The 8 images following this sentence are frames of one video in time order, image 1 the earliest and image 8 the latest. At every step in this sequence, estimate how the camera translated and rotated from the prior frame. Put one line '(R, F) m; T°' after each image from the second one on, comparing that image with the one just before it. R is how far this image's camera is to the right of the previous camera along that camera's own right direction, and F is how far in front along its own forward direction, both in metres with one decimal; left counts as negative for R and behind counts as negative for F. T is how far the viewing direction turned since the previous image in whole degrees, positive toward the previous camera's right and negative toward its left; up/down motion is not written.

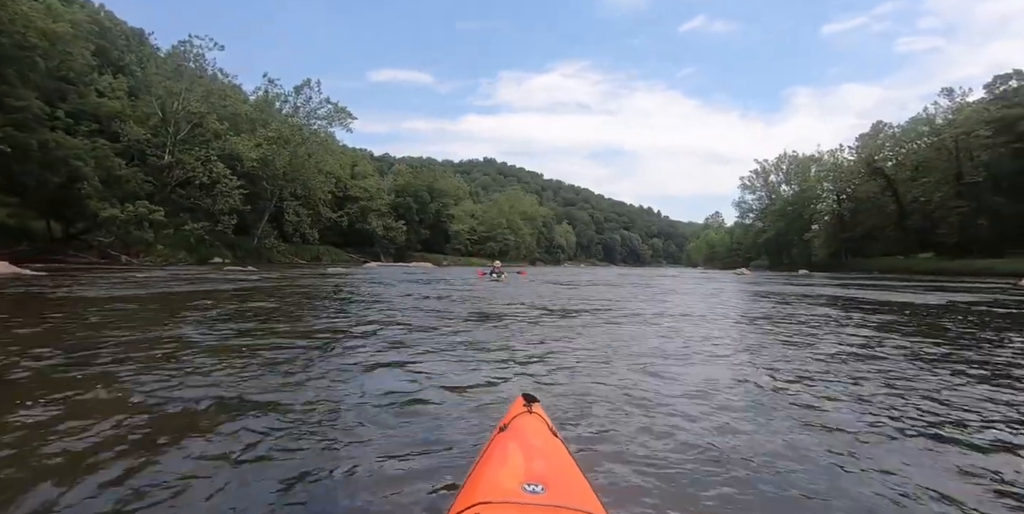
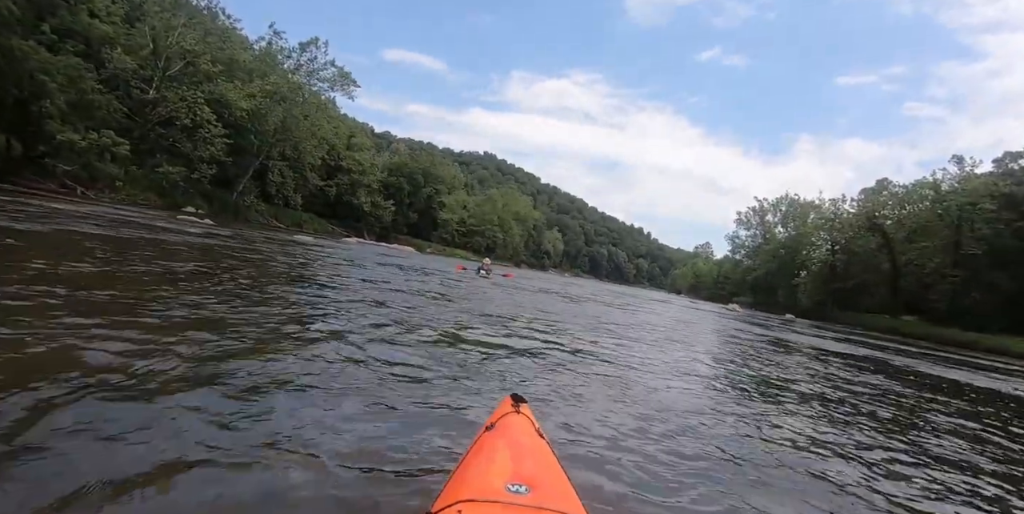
(-0.1, +1.5) m; +1°
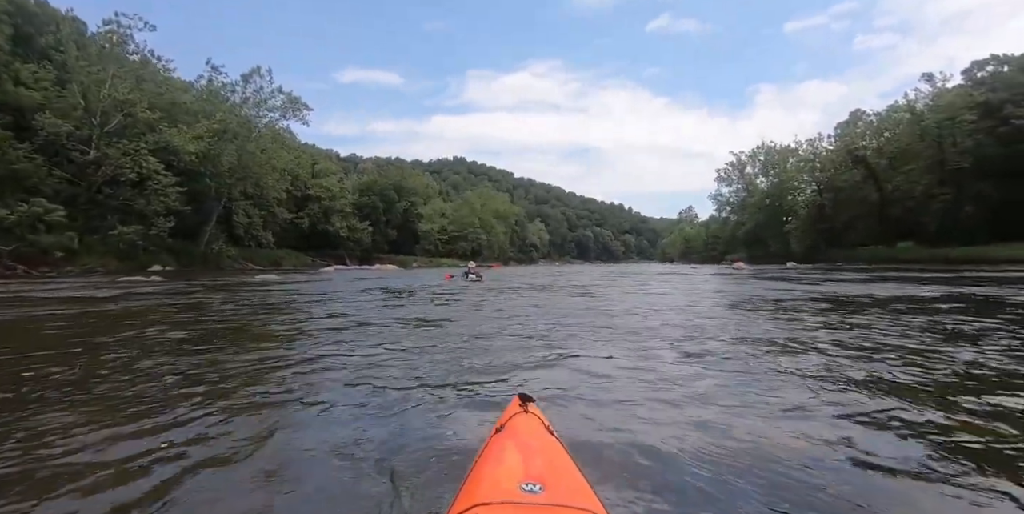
(-0.1, +1.4) m; +1°
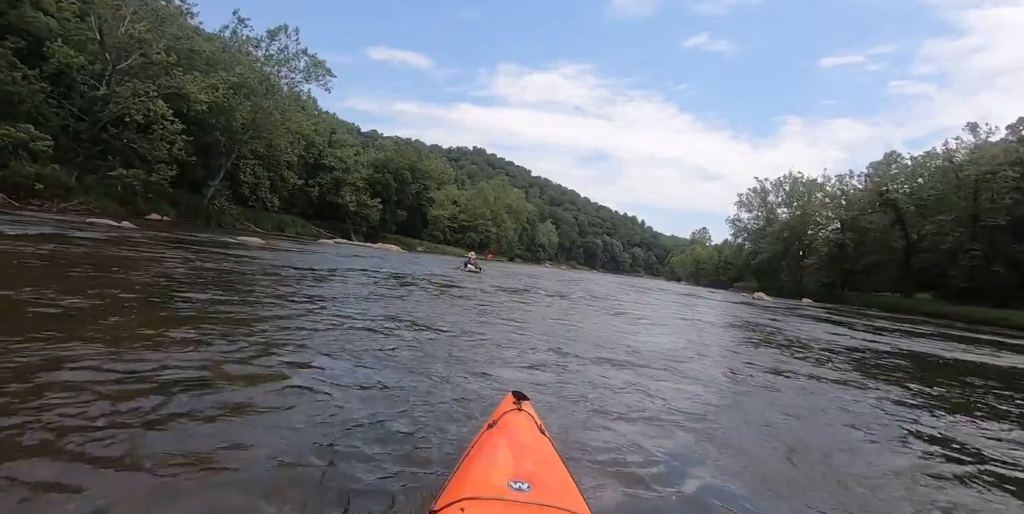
(-0.1, +1.3) m; -1°
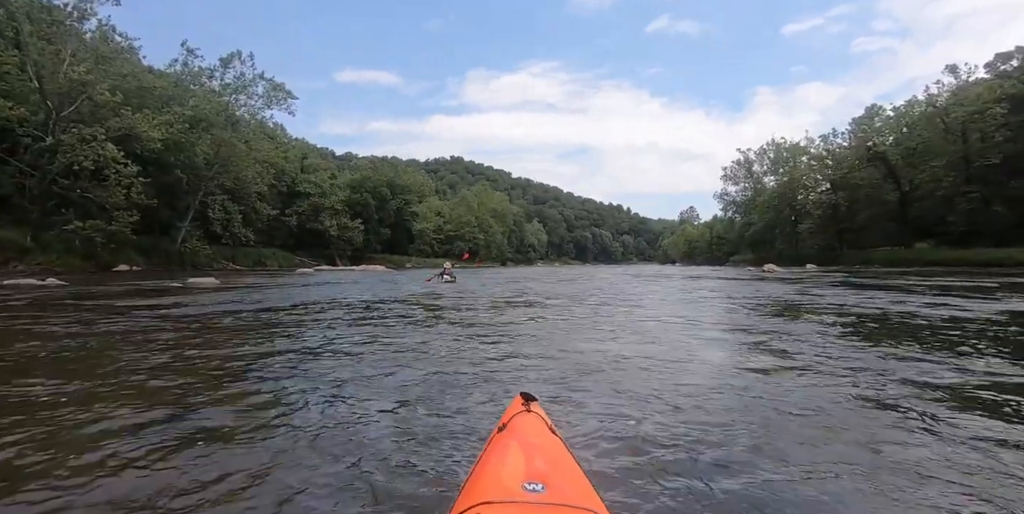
(0.0, +1.5) m; +1°
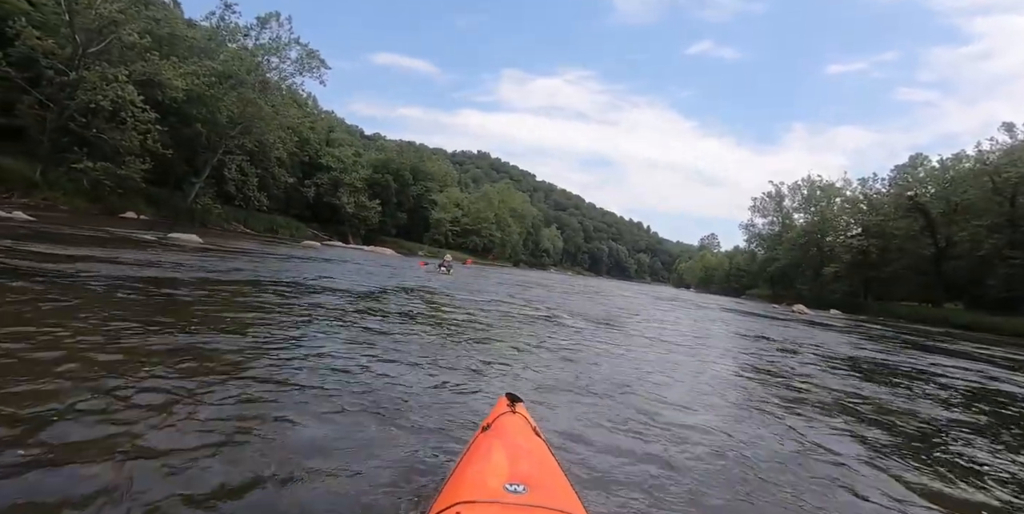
(-0.1, +1.2) m; -1°
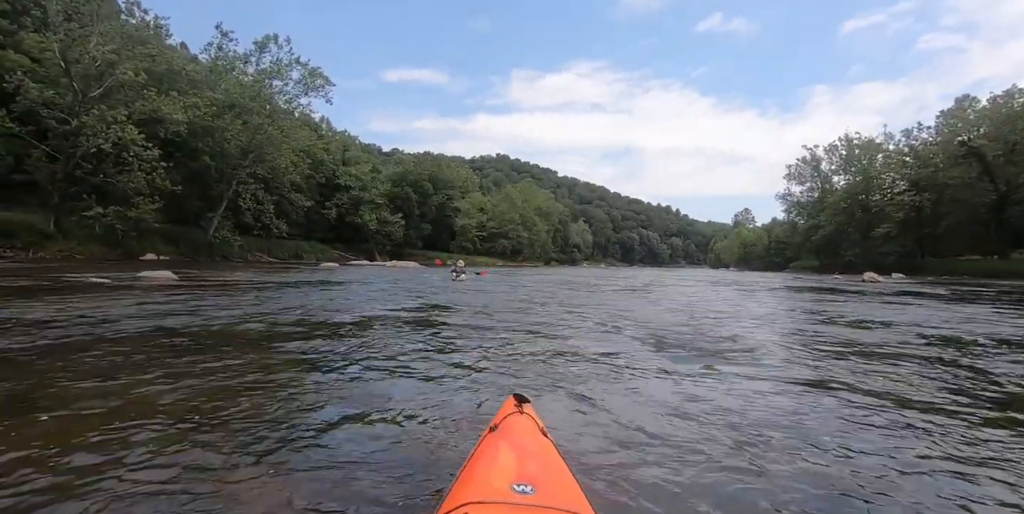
(0.0, +1.6) m; -3°
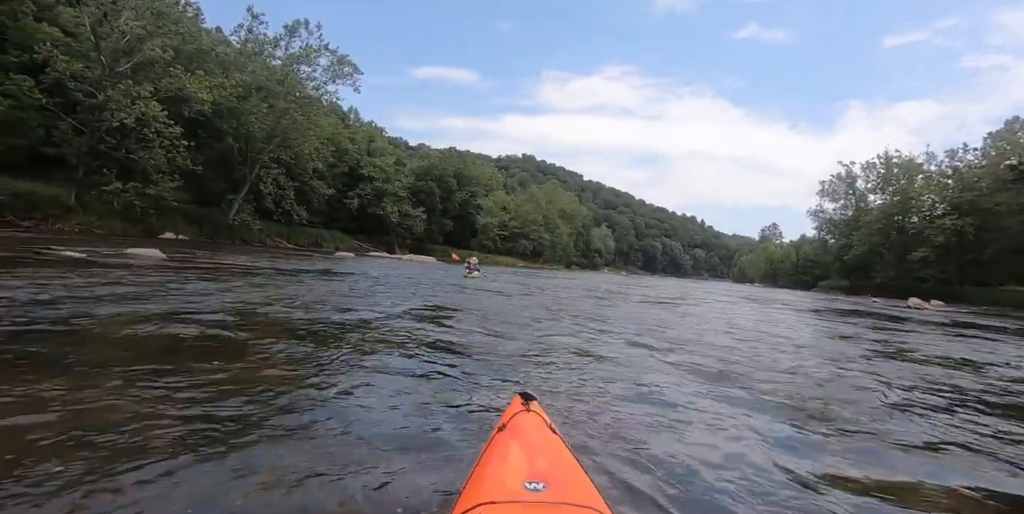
(0.0, +0.8) m; -2°
